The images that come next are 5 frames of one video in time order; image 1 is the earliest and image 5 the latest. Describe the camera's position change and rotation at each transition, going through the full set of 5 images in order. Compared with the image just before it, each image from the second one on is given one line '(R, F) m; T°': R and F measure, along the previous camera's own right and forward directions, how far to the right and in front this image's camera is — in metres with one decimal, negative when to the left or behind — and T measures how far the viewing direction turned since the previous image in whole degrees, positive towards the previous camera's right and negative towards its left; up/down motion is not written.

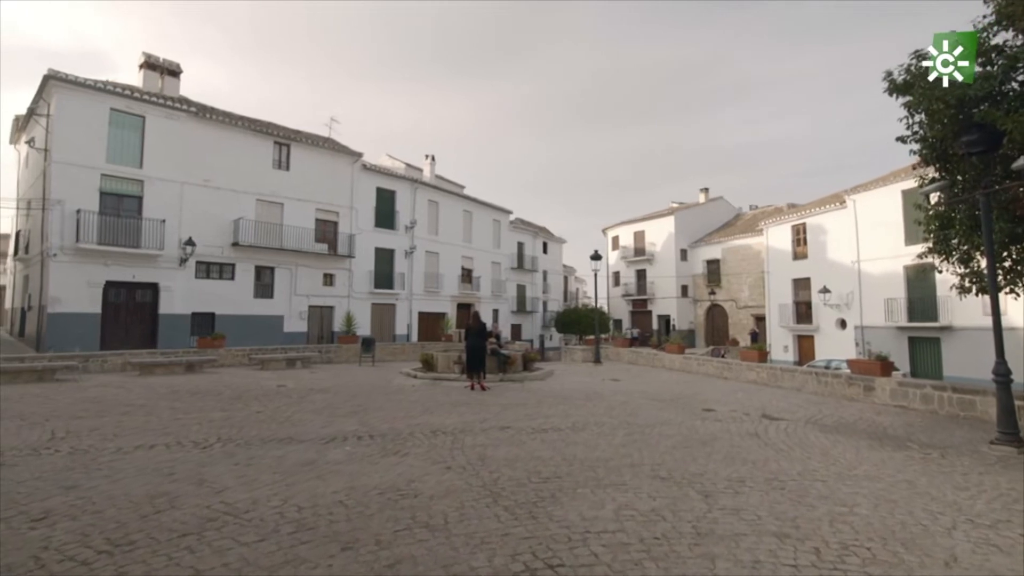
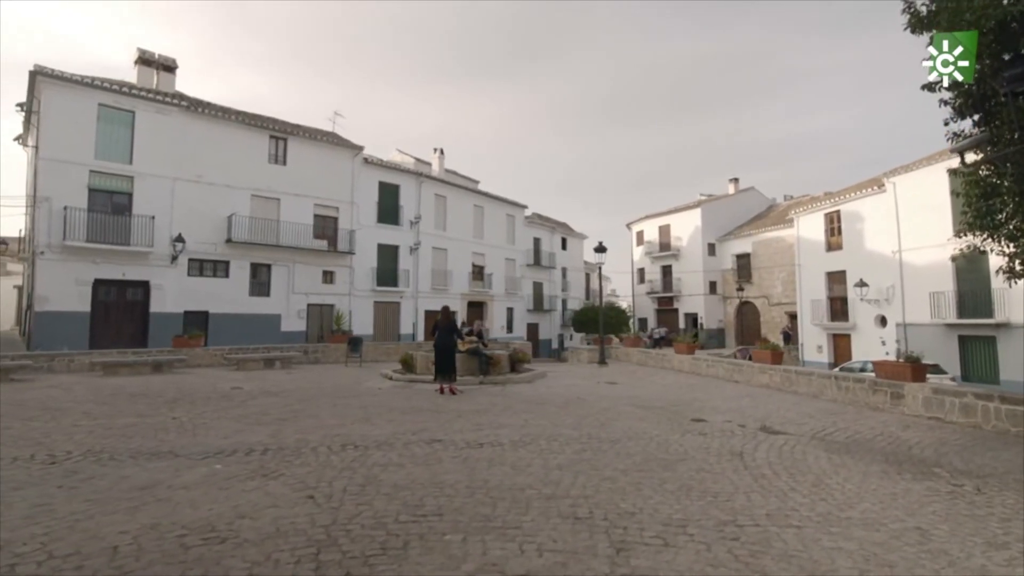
(+1.3, +1.3) m; -4°
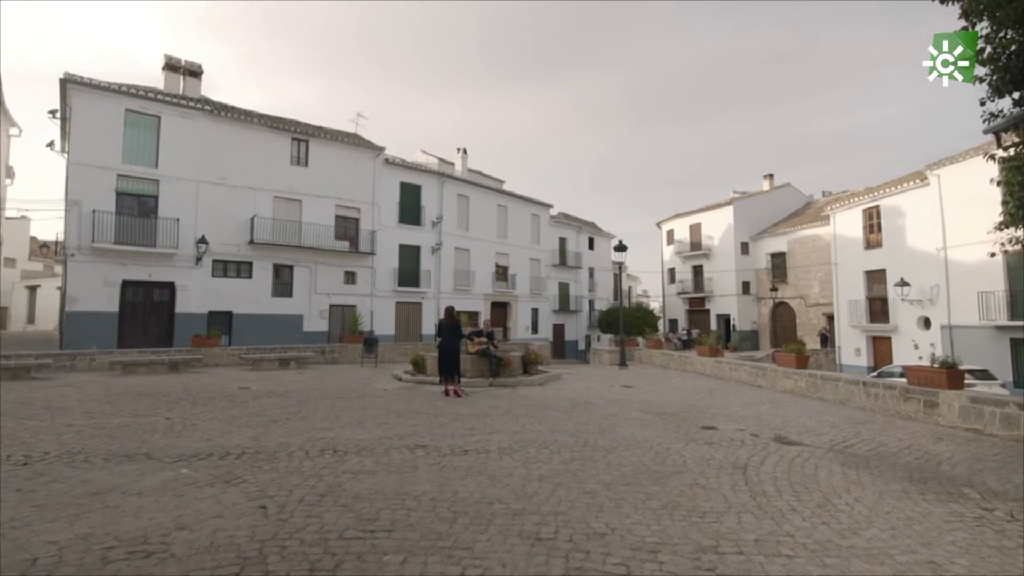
(+0.5, +0.4) m; -4°
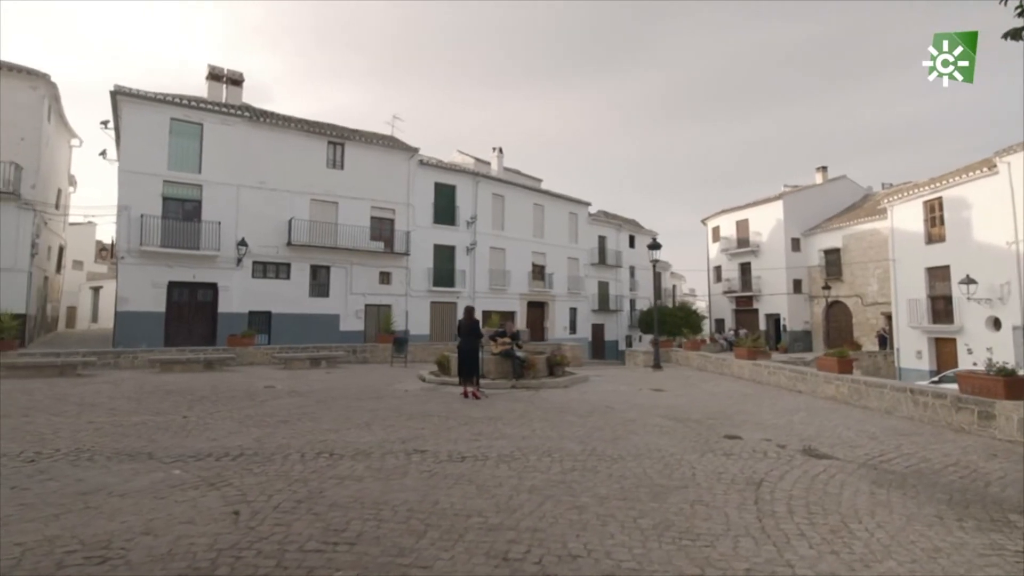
(+0.5, +0.3) m; -5°
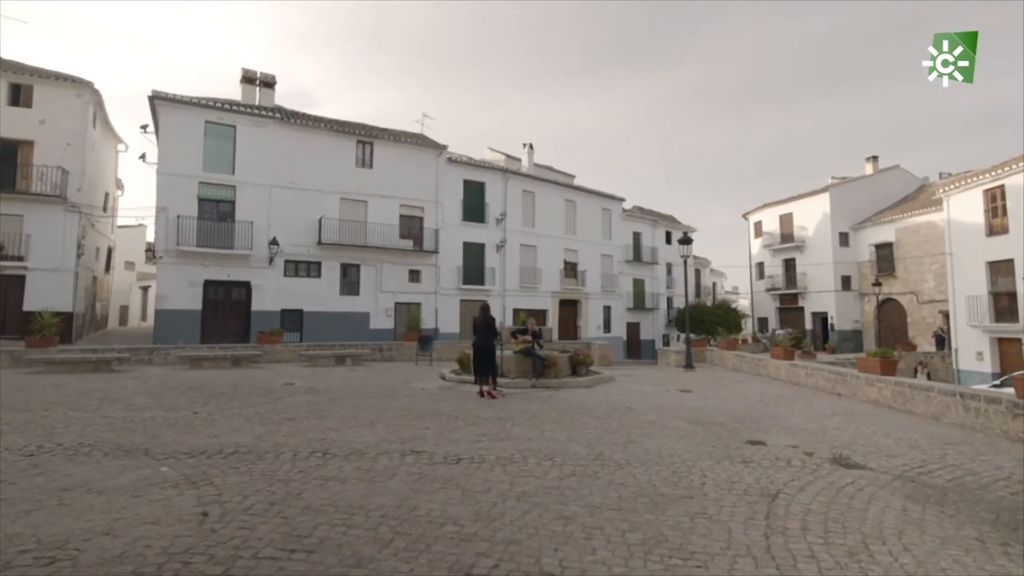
(+0.4, +0.3) m; -4°
